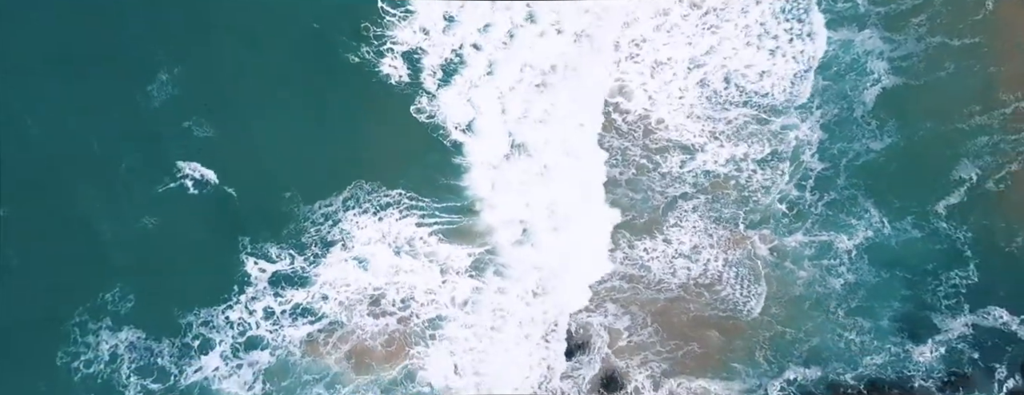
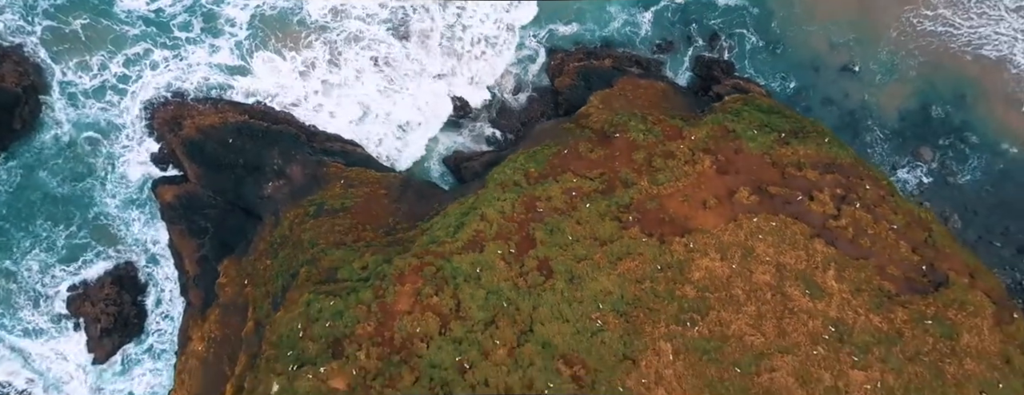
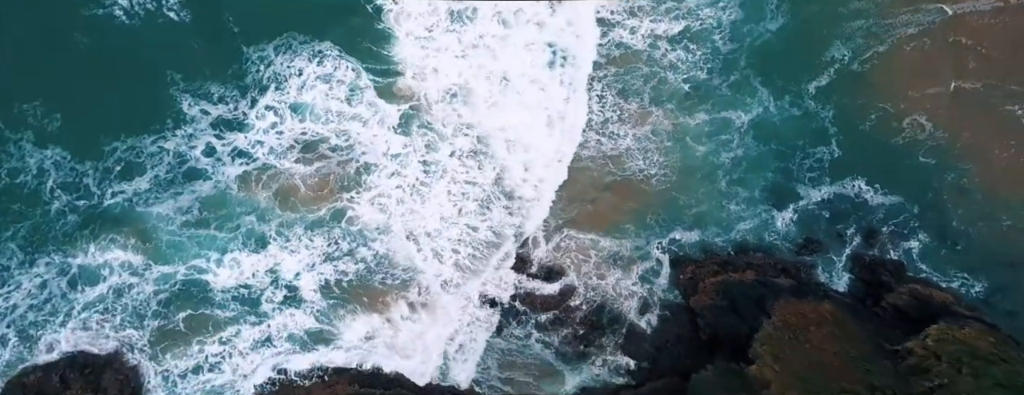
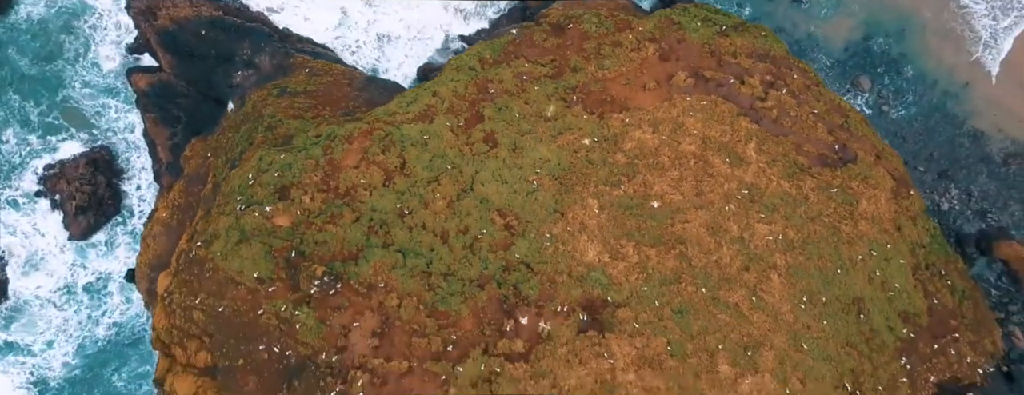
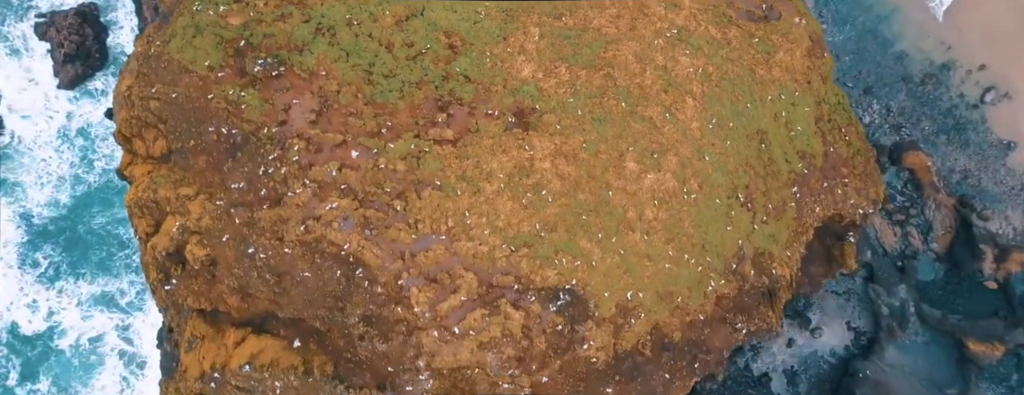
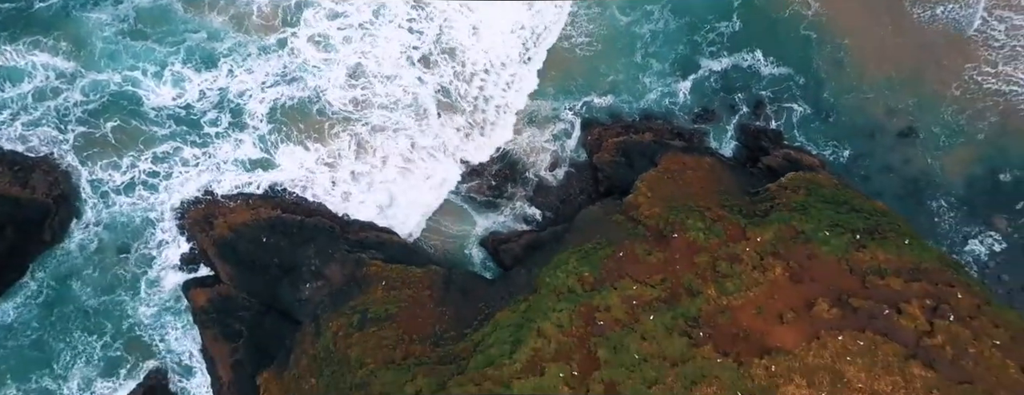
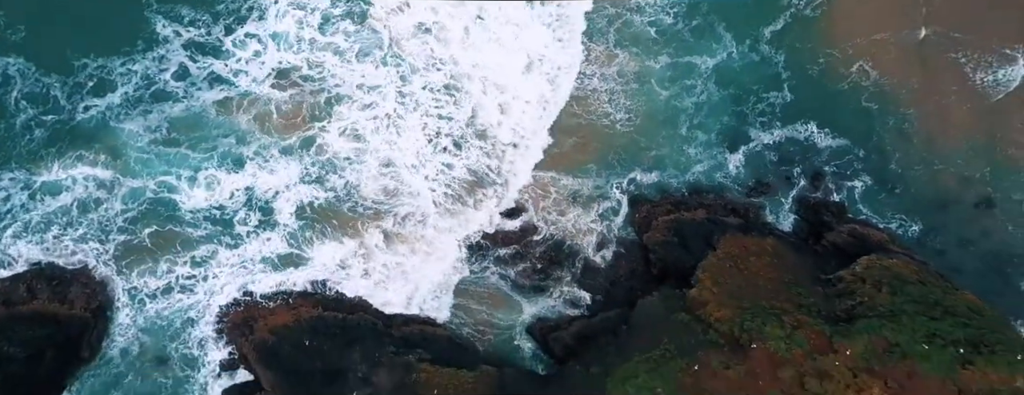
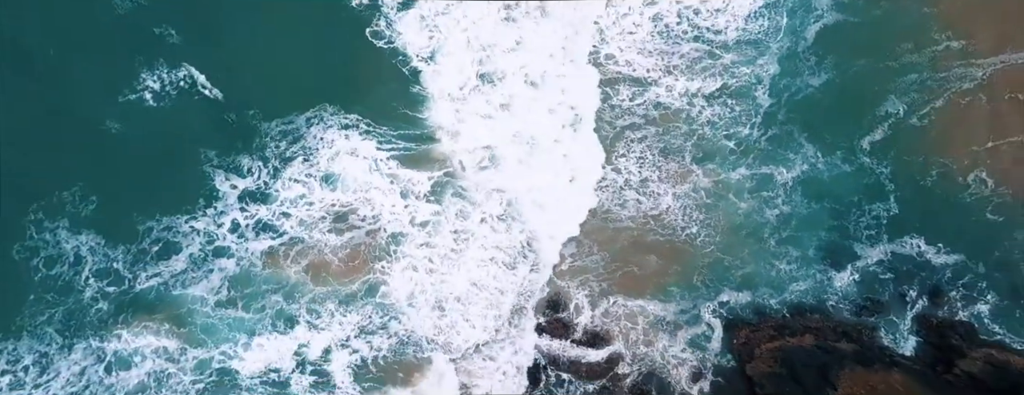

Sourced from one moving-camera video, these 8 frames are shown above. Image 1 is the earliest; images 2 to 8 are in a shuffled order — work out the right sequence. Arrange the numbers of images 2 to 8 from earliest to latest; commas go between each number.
8, 3, 7, 6, 2, 4, 5
